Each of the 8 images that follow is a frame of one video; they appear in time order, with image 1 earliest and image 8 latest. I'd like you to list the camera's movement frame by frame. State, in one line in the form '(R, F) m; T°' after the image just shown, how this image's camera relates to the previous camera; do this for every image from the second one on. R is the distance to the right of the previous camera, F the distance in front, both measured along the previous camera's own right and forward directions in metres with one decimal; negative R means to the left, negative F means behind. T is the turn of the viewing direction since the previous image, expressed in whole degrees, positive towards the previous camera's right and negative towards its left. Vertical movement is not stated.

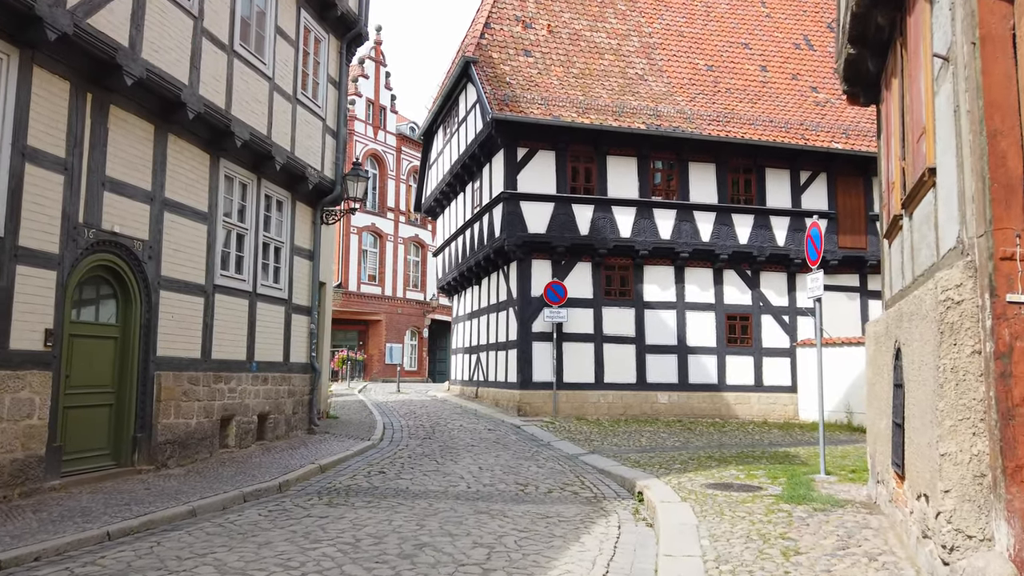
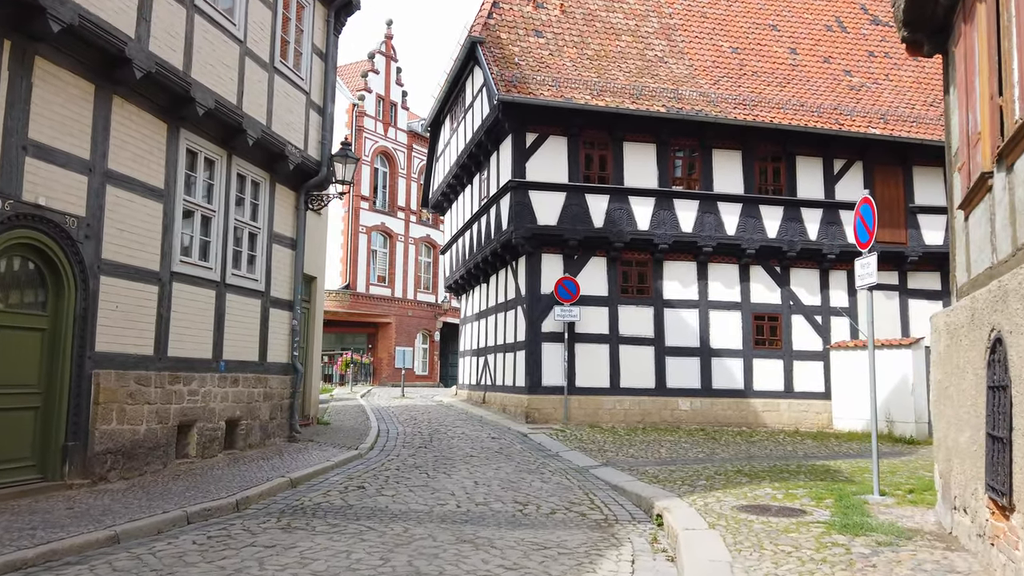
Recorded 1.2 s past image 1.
(+0.2, +1.4) m; -1°
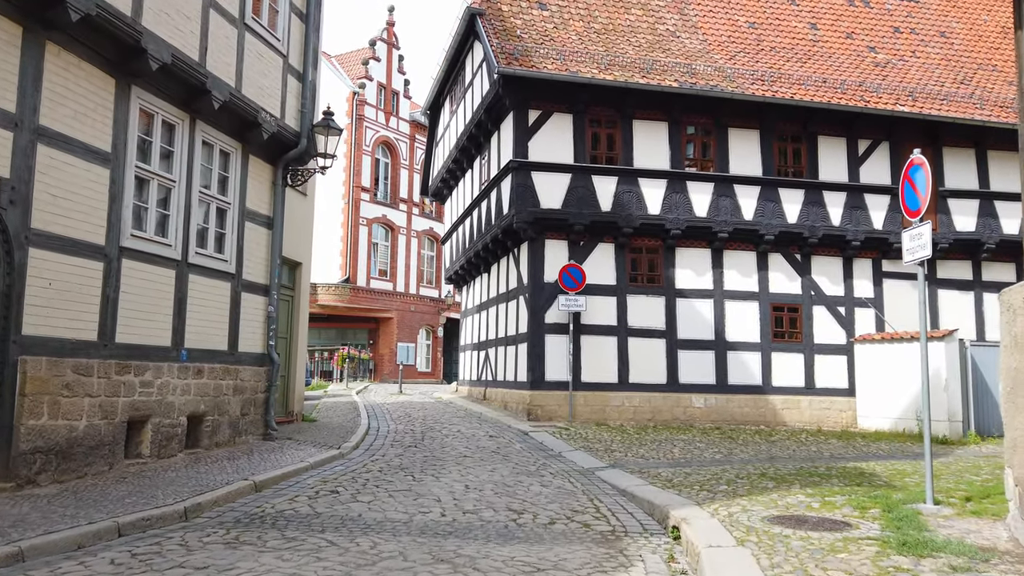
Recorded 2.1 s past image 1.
(+0.1, +1.1) m; -1°
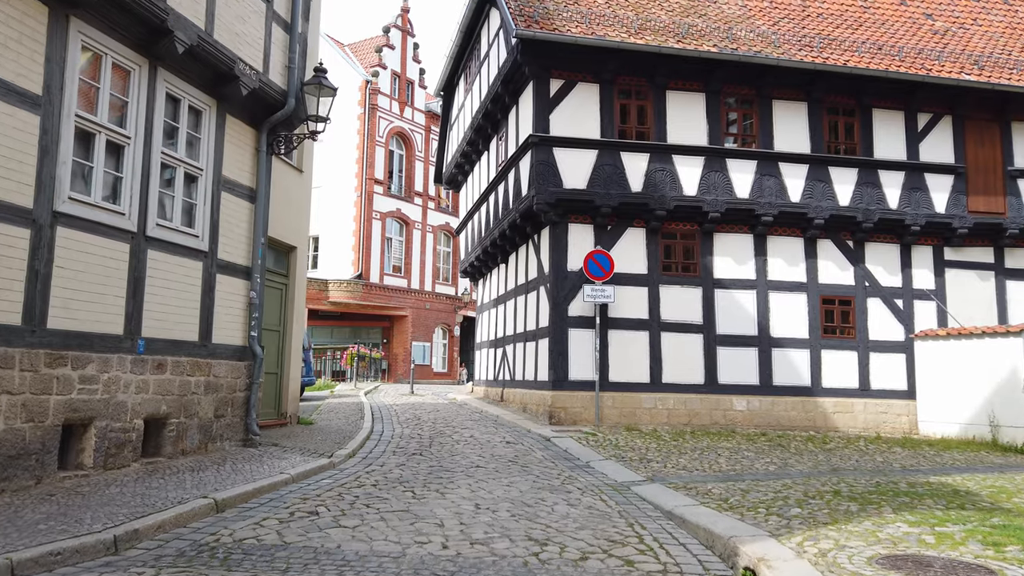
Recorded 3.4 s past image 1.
(0.0, +1.5) m; -1°
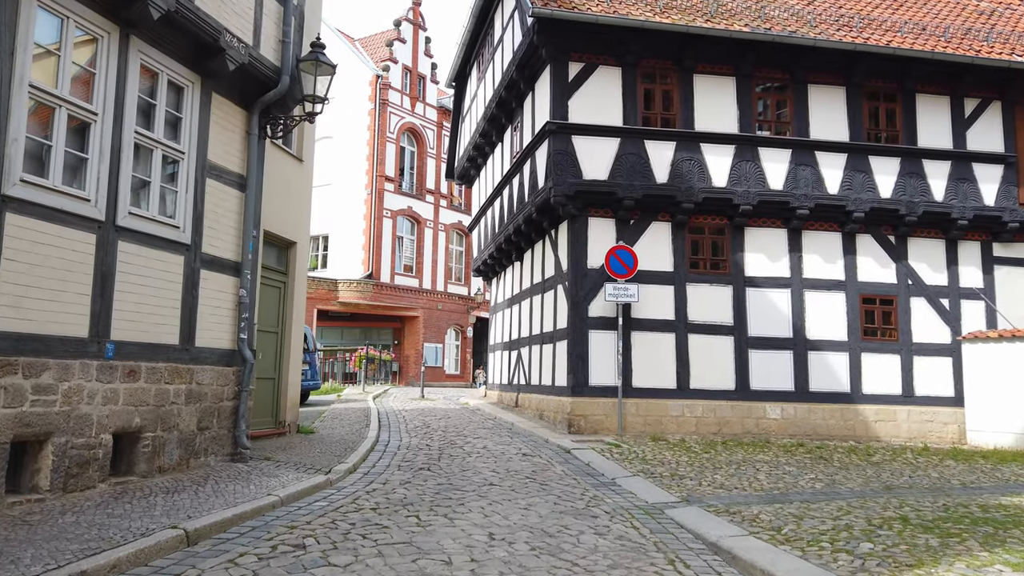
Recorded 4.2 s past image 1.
(0.0, +0.9) m; -1°
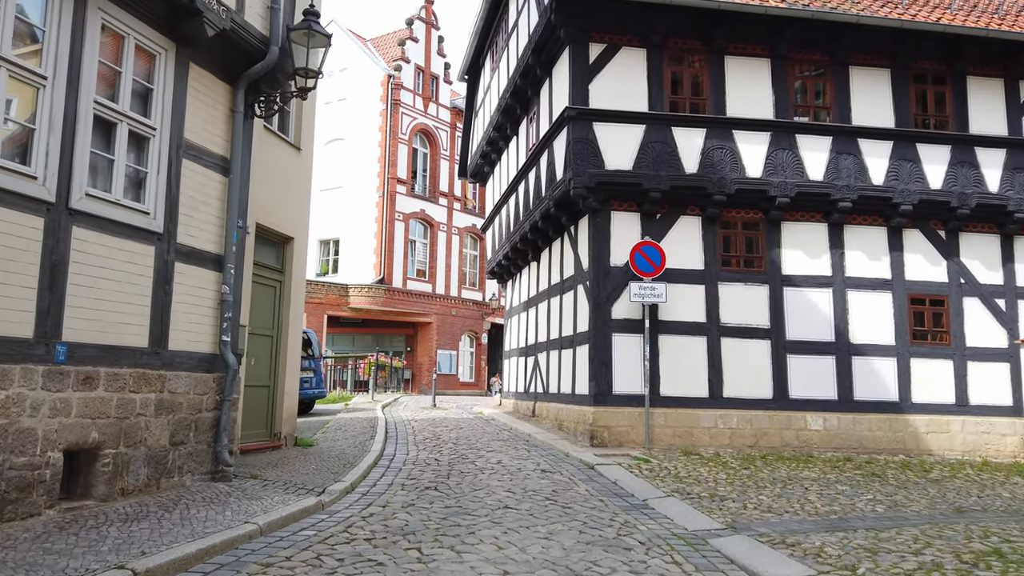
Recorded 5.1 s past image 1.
(0.0, +1.0) m; -1°
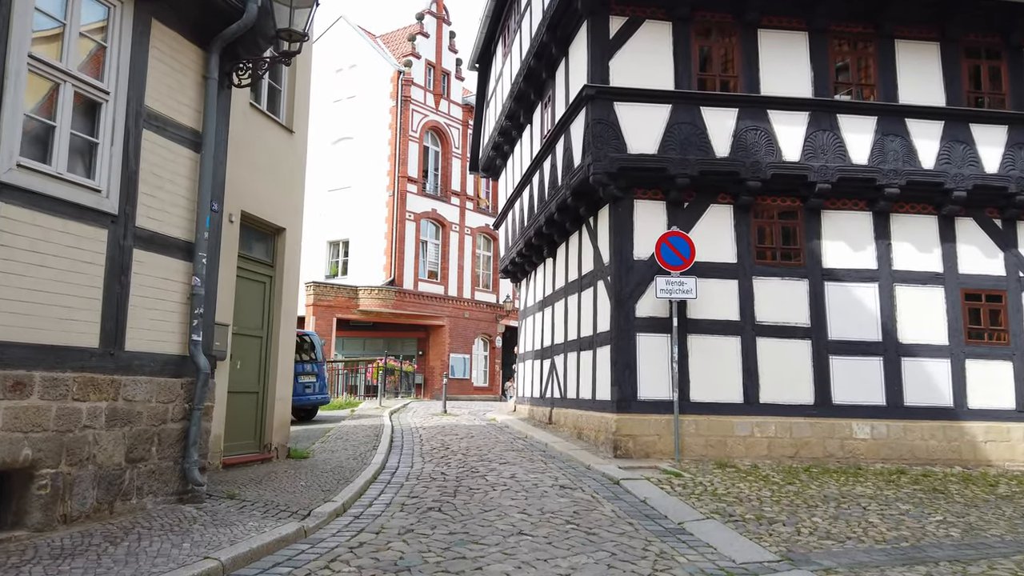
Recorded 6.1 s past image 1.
(0.0, +1.0) m; -1°
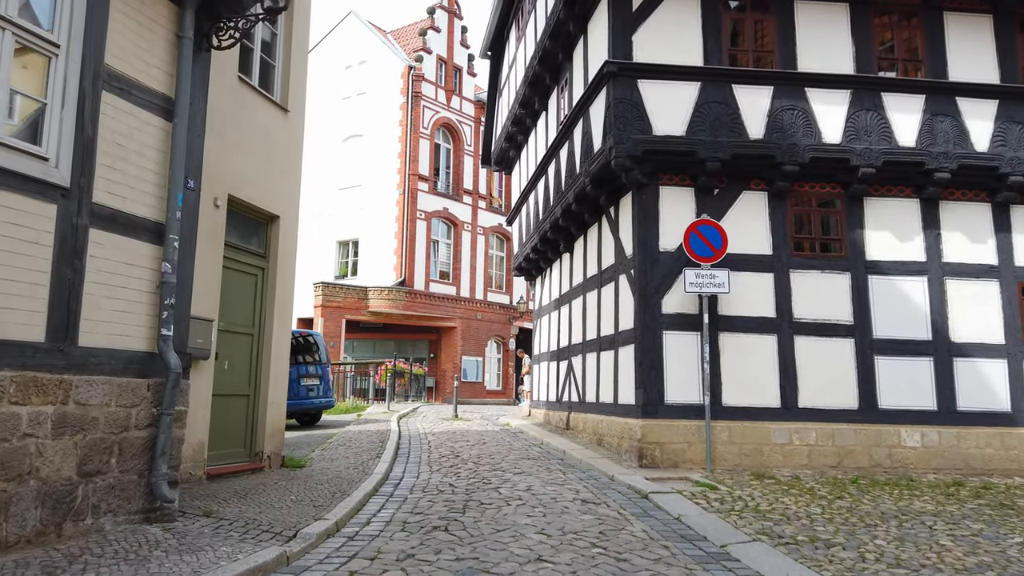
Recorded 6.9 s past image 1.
(0.0, +0.9) m; -1°
